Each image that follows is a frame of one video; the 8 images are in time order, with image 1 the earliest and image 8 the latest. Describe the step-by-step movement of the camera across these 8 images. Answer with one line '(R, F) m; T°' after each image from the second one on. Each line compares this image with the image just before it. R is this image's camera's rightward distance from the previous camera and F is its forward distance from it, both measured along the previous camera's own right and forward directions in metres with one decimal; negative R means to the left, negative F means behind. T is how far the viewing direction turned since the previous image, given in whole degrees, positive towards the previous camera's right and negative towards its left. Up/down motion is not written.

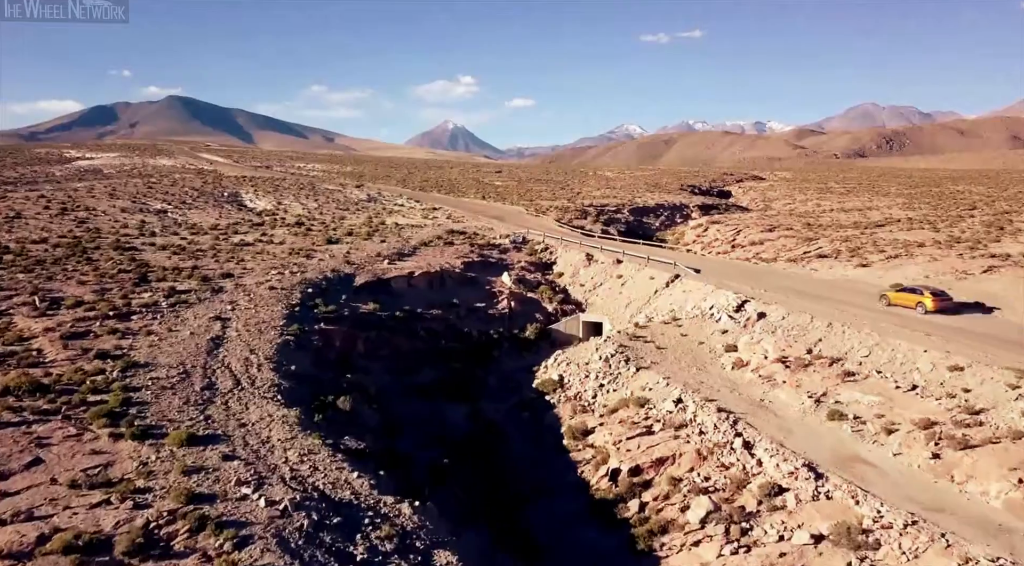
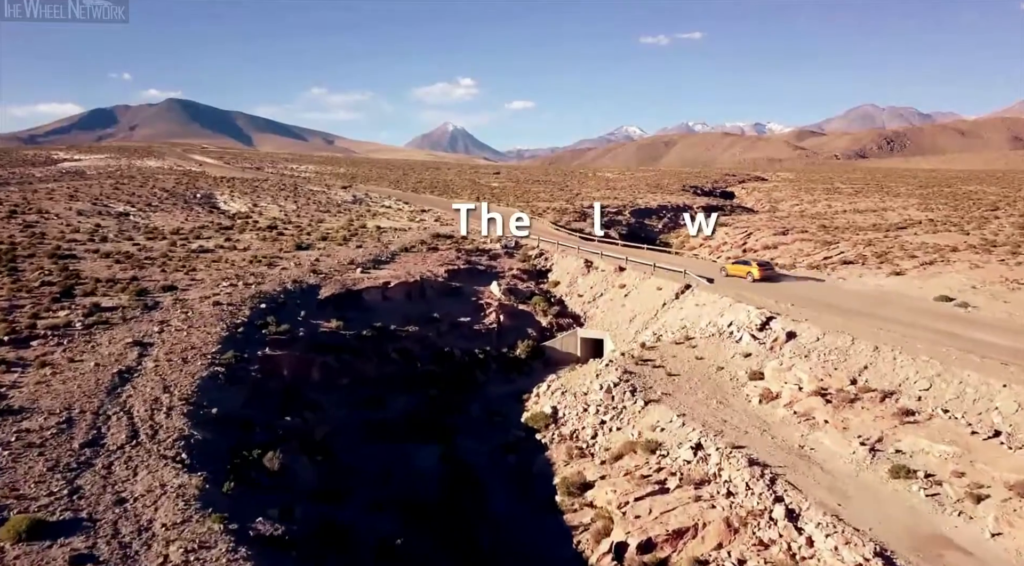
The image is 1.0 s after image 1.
(+0.5, +4.8) m; 0°
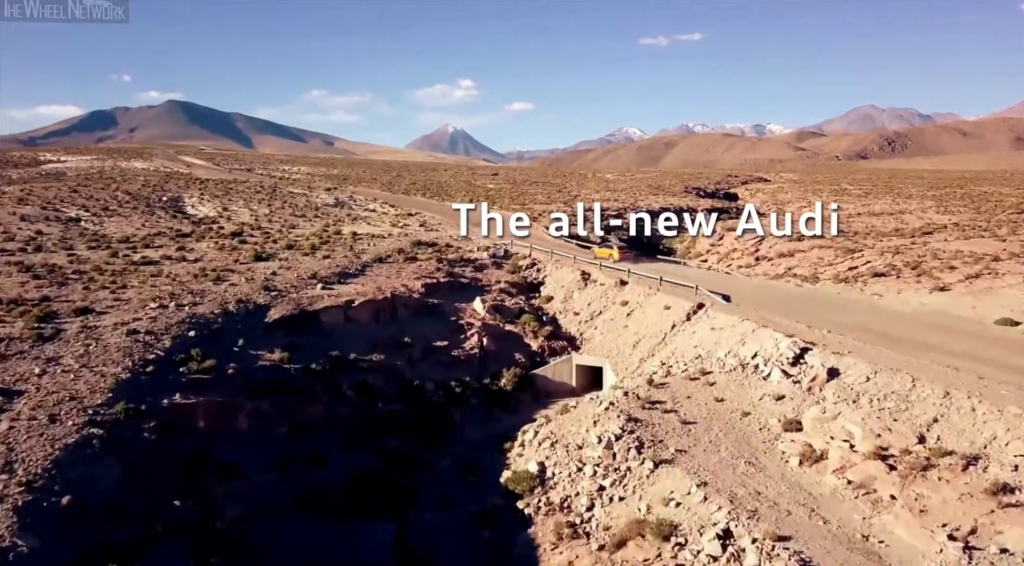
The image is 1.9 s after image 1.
(+0.6, +5.1) m; 0°
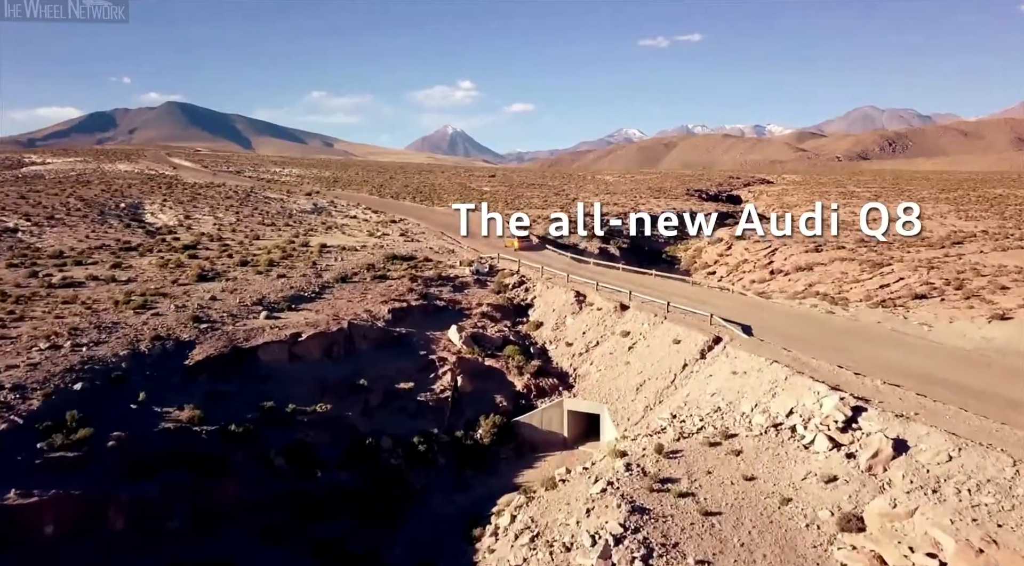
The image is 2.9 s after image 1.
(+0.7, +5.2) m; 0°
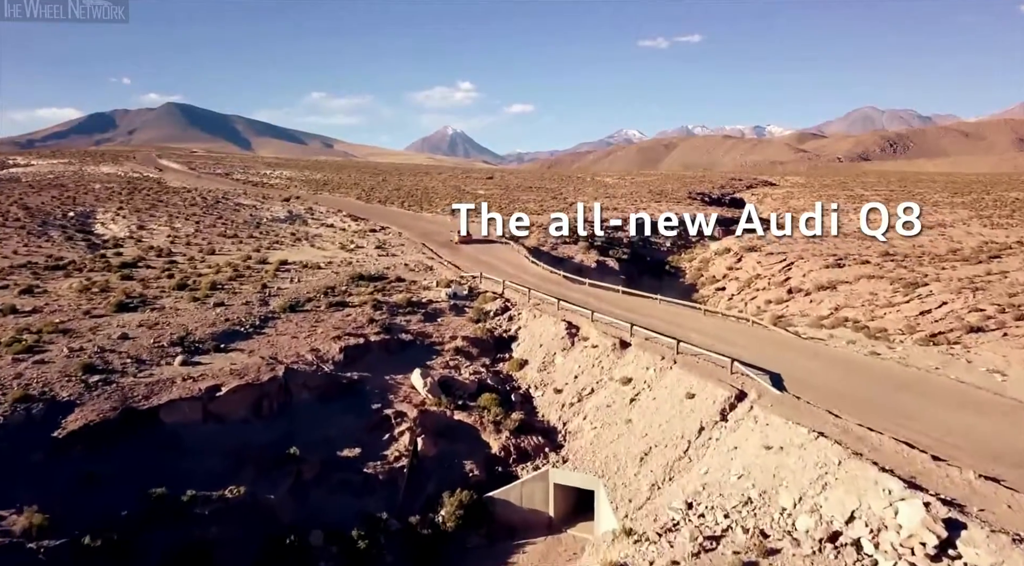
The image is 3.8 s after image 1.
(+0.8, +5.3) m; 0°
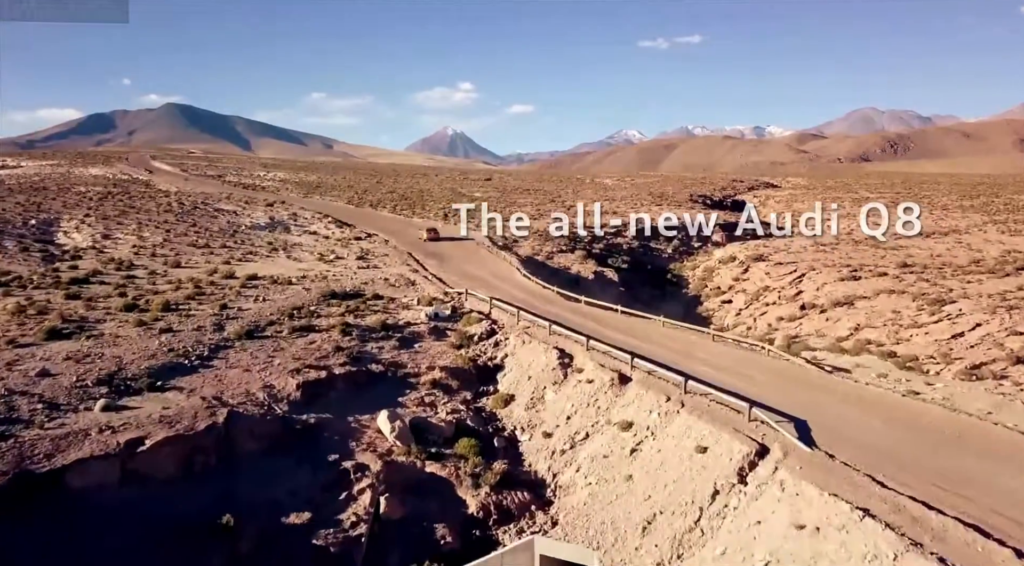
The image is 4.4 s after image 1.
(+0.5, +3.3) m; 0°
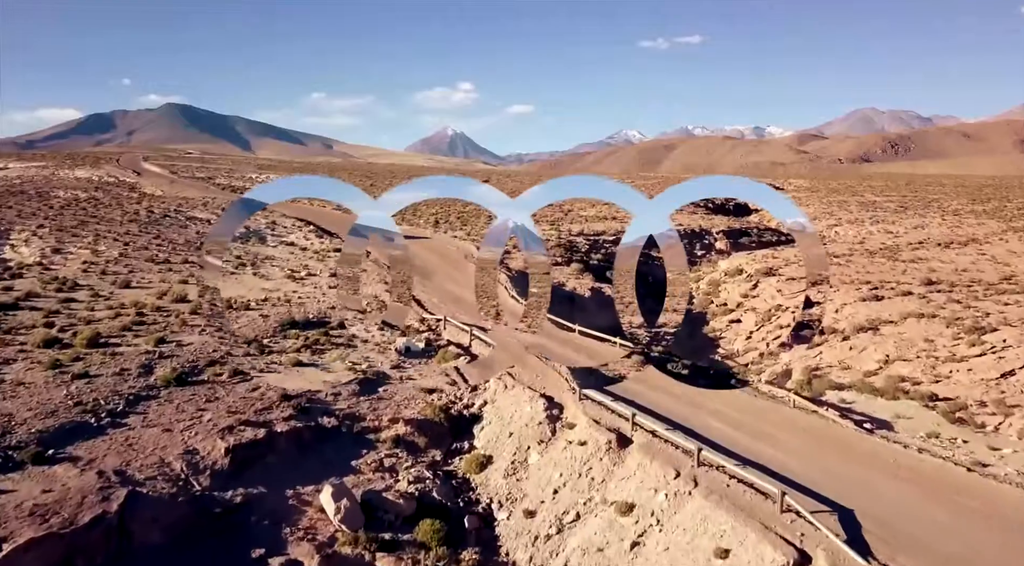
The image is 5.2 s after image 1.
(+0.6, +4.0) m; 0°
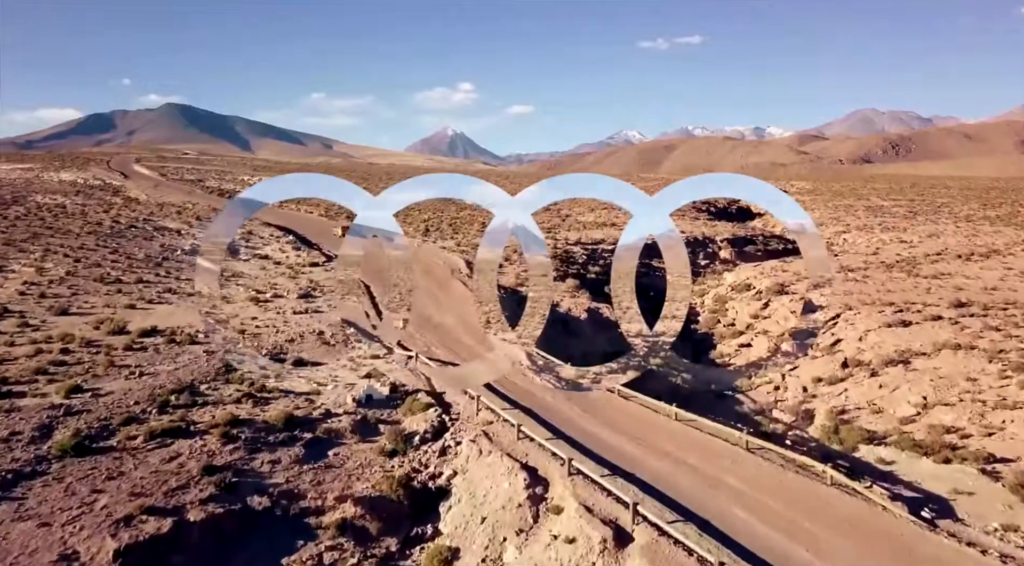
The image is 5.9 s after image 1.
(+0.6, +3.9) m; 0°
